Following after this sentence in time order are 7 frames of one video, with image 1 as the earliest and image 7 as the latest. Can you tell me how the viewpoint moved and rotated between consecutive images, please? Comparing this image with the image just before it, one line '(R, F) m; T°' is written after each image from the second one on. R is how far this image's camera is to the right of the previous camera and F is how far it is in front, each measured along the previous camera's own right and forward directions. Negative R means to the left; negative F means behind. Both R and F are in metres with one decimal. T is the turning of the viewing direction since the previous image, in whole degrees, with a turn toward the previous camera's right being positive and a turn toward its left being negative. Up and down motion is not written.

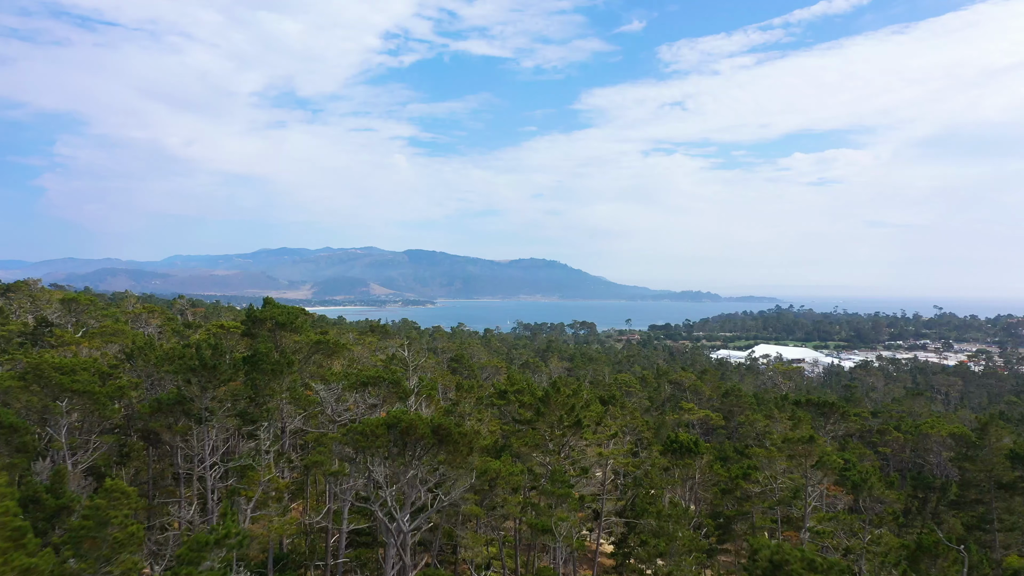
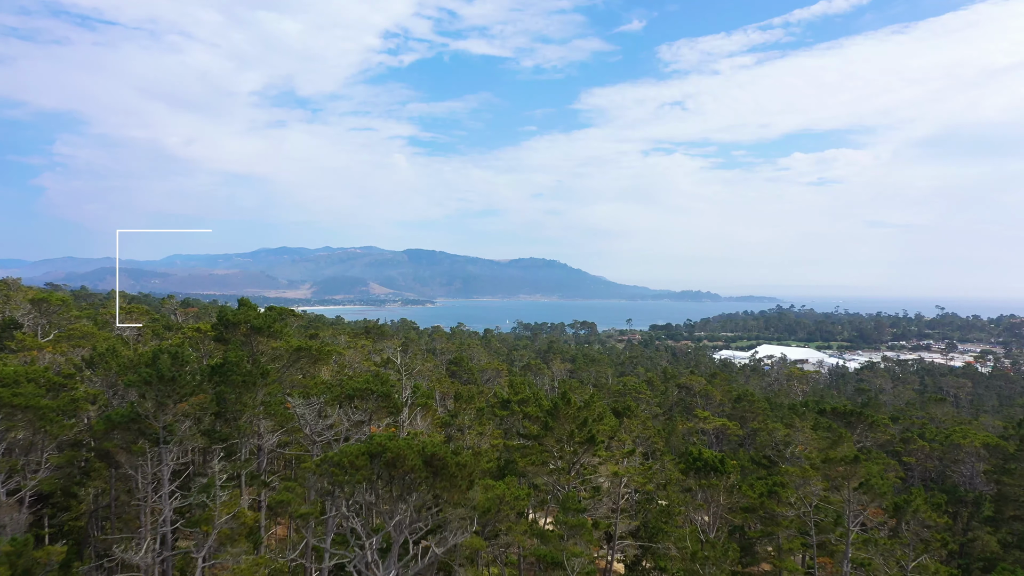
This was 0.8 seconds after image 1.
(-0.2, +1.6) m; 0°
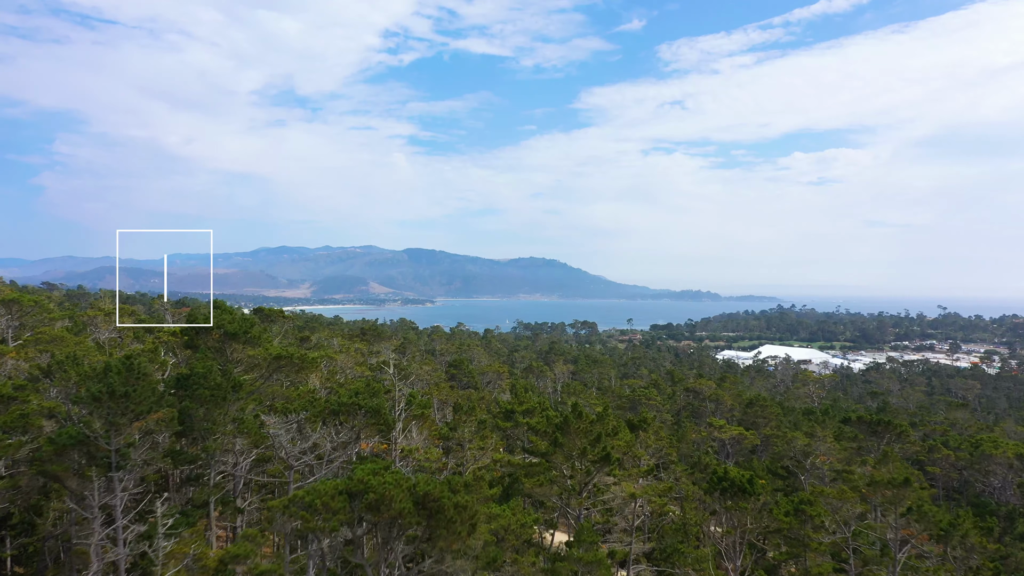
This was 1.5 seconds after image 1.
(-0.2, +1.4) m; 0°
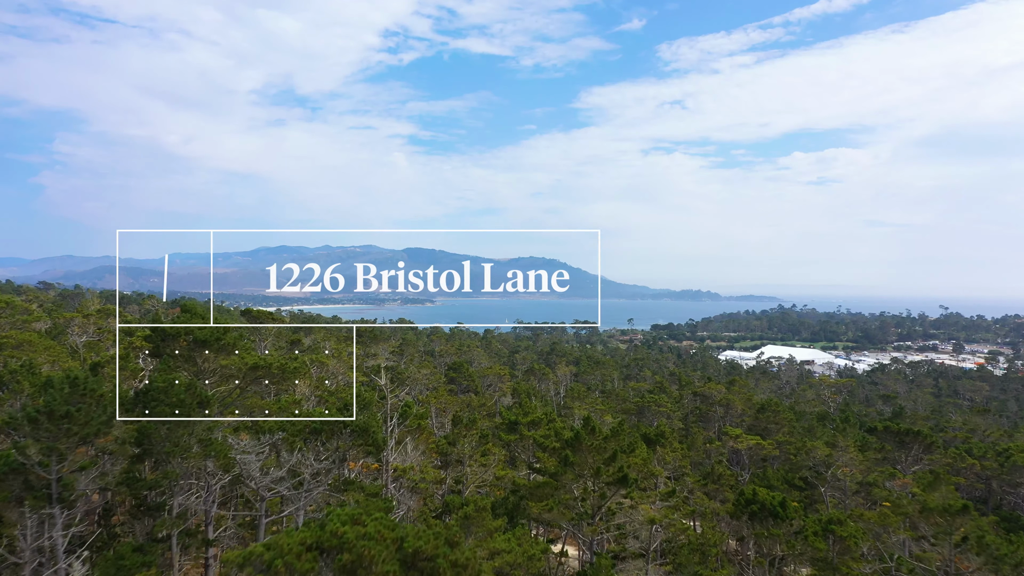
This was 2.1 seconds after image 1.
(-0.2, +1.3) m; 0°
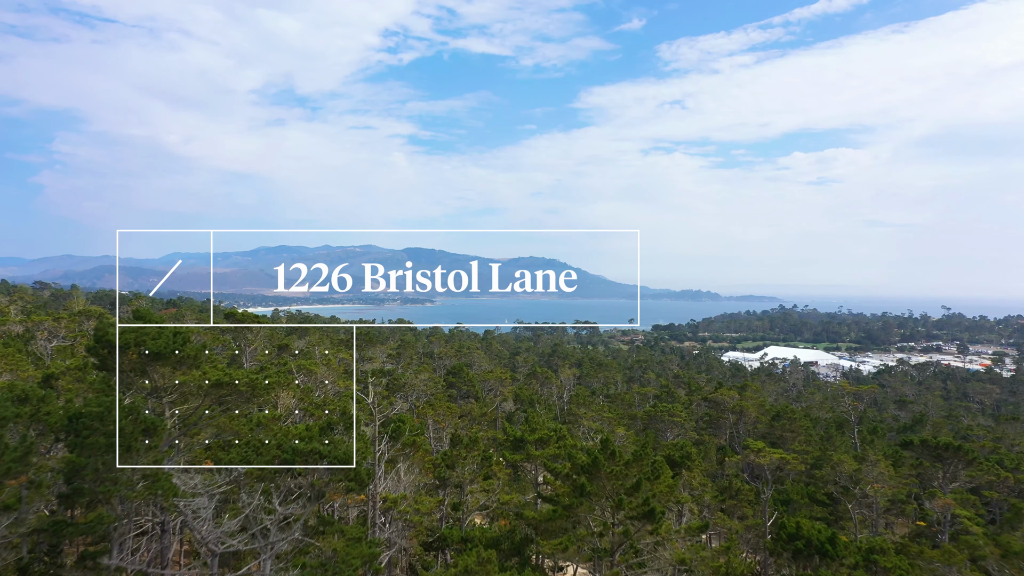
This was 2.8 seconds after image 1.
(-0.2, +1.6) m; 0°
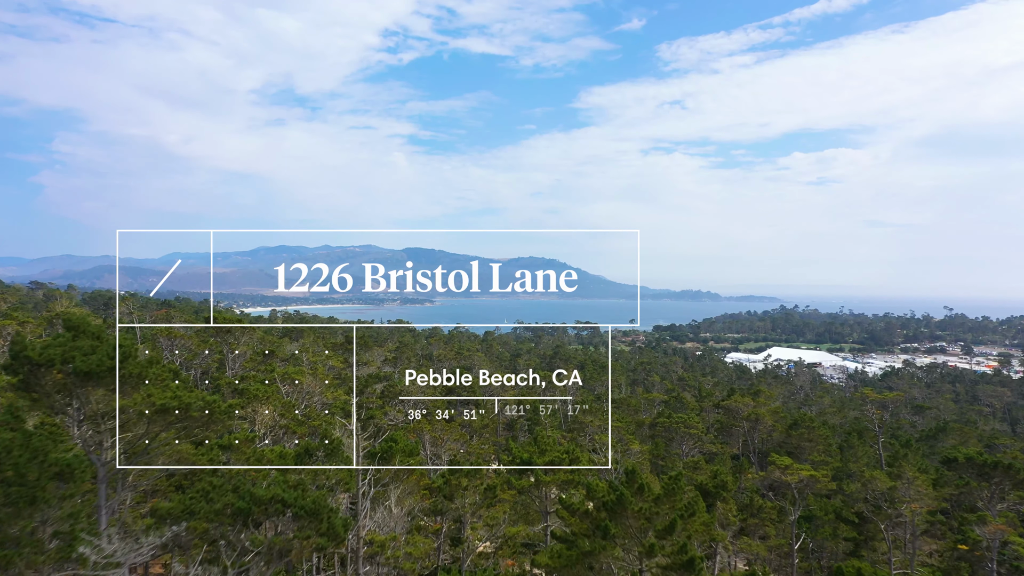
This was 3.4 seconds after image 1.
(-0.2, +1.6) m; 0°
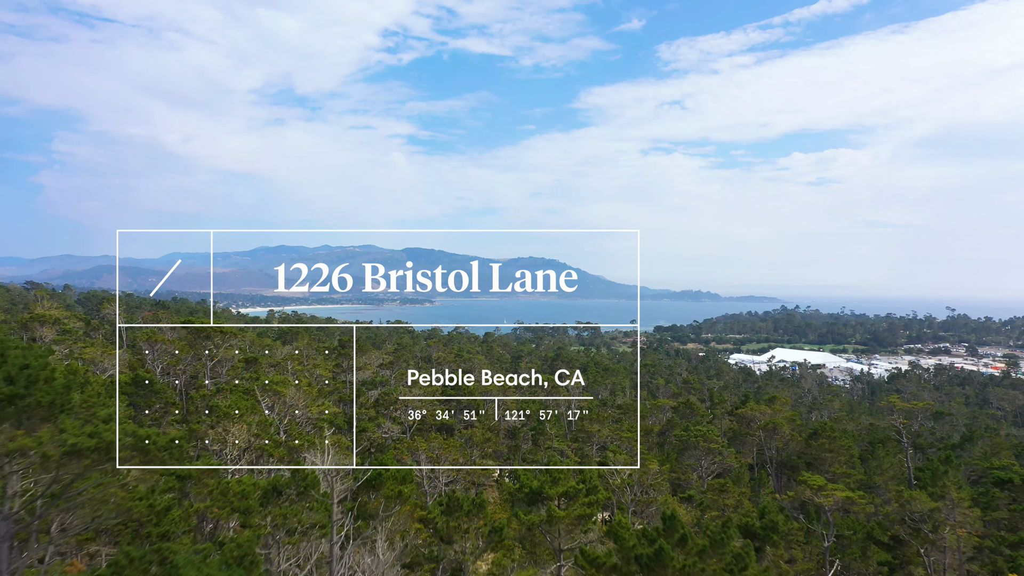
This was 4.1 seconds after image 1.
(-0.2, +1.6) m; 0°
